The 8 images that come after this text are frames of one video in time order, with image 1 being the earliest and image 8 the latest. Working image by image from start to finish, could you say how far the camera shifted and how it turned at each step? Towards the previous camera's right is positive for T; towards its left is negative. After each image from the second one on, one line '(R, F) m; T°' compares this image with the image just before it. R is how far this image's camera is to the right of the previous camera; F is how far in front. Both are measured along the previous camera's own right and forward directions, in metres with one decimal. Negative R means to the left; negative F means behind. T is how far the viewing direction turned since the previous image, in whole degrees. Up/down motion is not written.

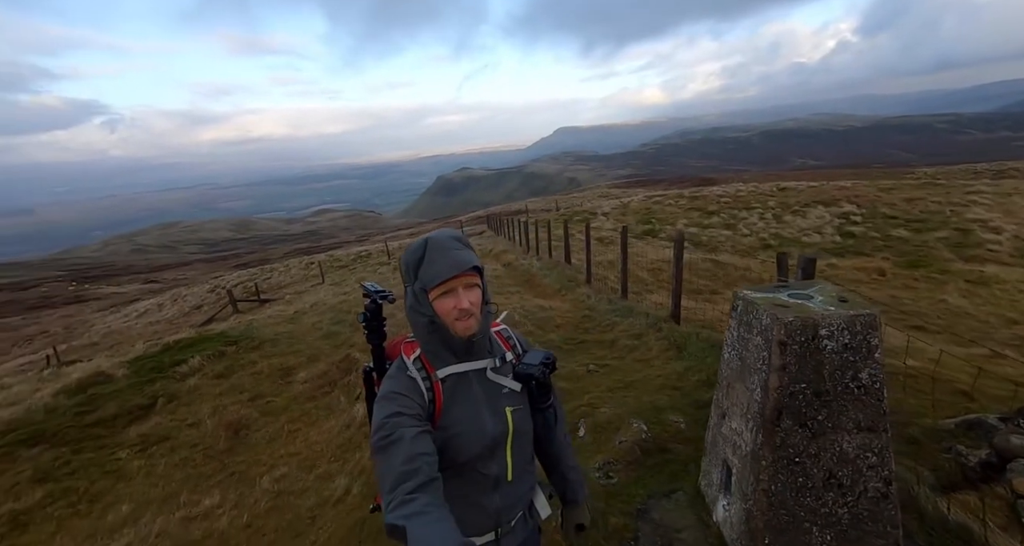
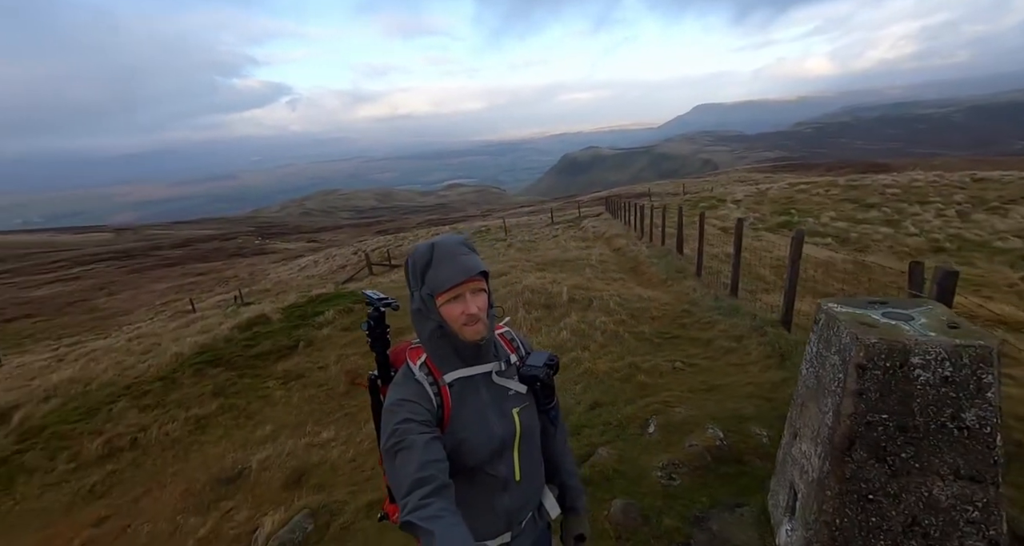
(+1.0, -0.3) m; -16°
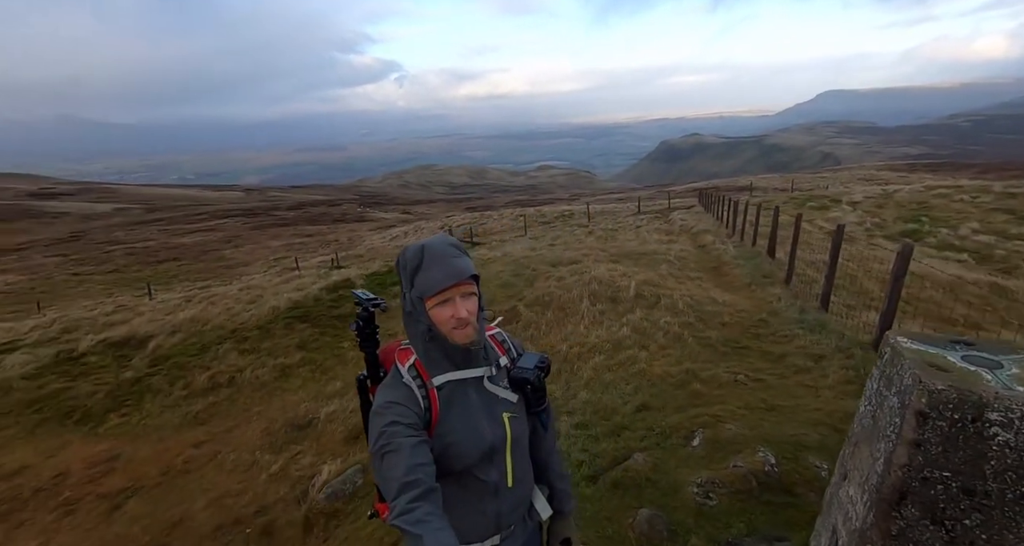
(+0.9, 0.0) m; -11°
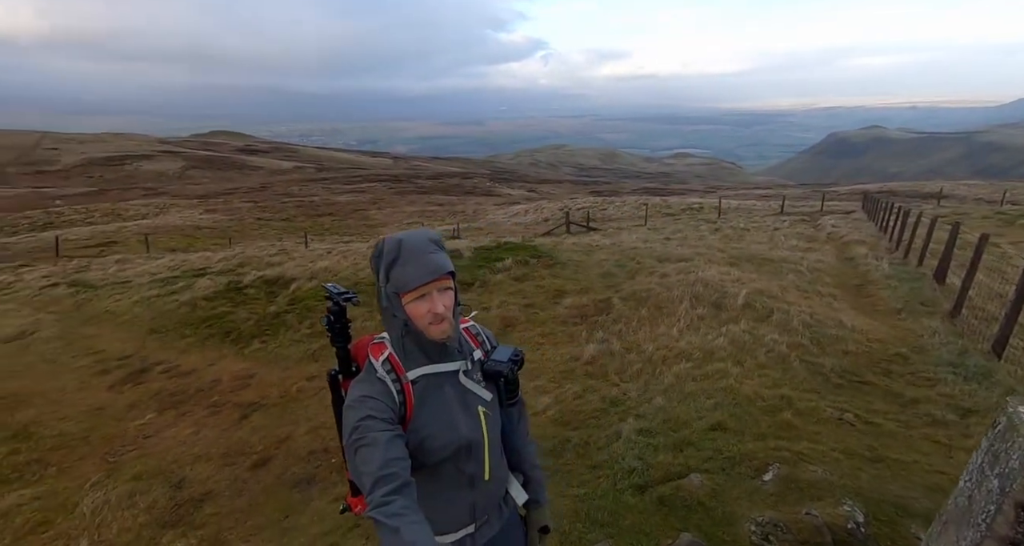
(+1.2, +0.3) m; -16°
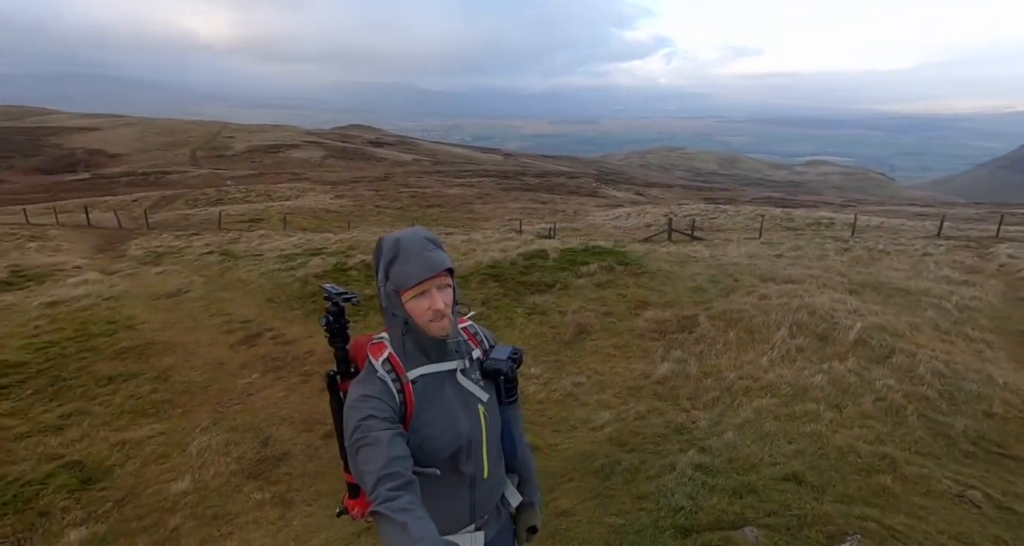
(+1.0, +0.5) m; -14°
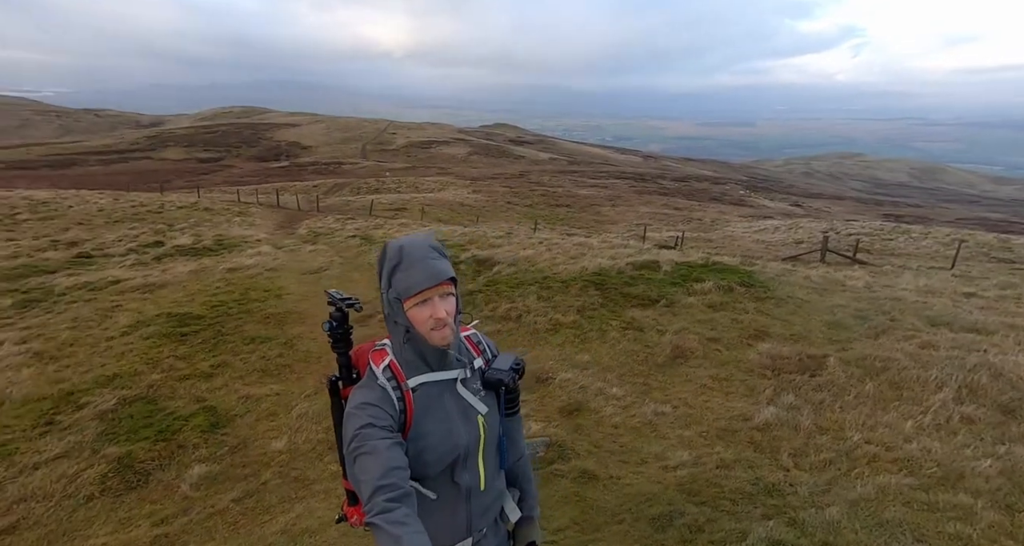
(+1.3, +0.7) m; -17°
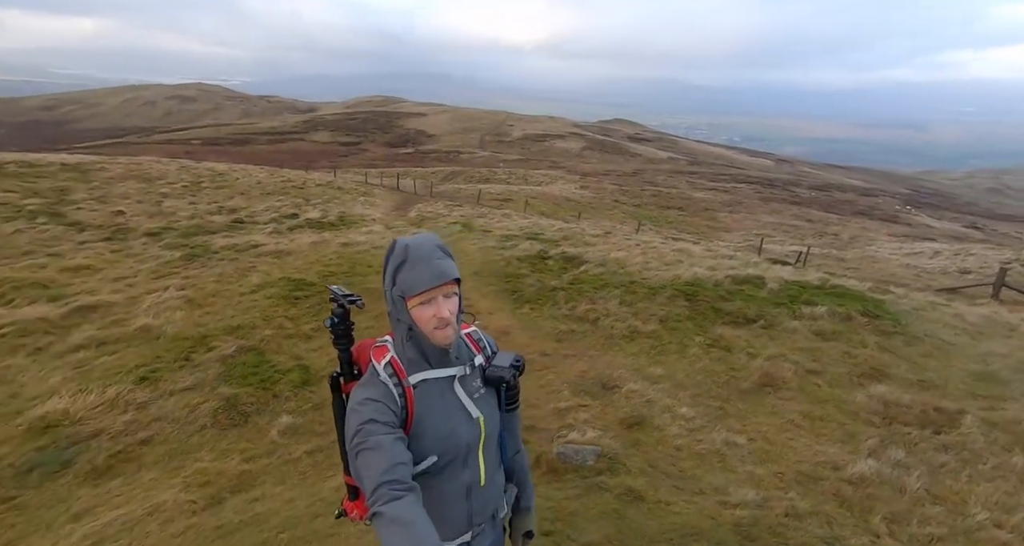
(+0.8, +0.4) m; -13°
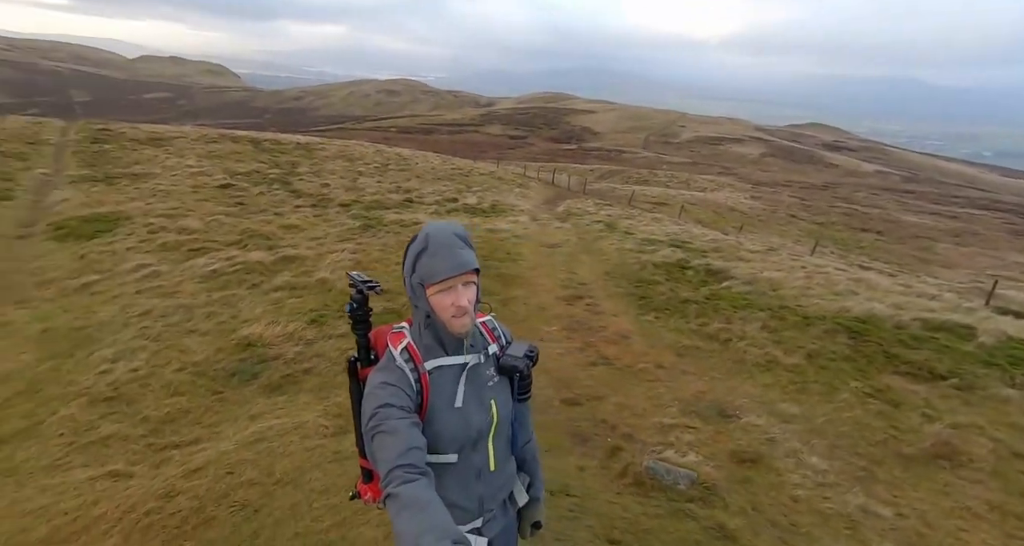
(+0.6, +0.5) m; -17°
